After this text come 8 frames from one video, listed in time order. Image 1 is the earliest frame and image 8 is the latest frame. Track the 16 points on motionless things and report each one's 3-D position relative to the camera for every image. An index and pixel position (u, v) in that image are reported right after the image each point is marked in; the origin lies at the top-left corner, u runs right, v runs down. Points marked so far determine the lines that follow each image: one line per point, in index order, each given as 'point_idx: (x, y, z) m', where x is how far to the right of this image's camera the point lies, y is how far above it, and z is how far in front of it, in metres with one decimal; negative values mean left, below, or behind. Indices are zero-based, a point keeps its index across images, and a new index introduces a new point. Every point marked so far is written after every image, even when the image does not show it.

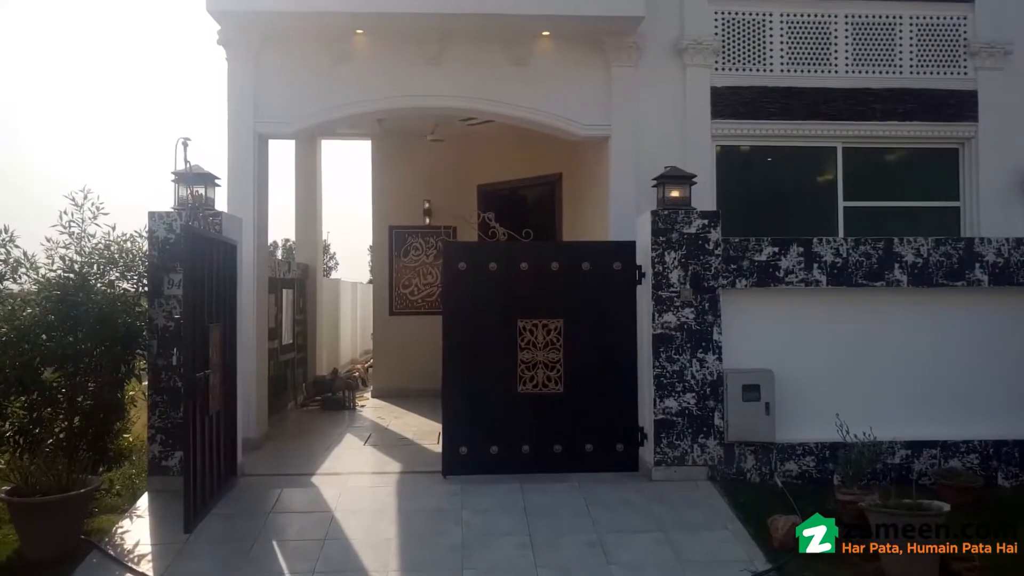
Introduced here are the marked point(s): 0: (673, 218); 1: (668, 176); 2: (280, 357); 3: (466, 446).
0: (+0.9, +0.4, +5.9) m
1: (+0.9, +0.7, +6.1) m
2: (-2.0, -0.6, +9.0) m
3: (-0.3, -0.9, +6.0) m
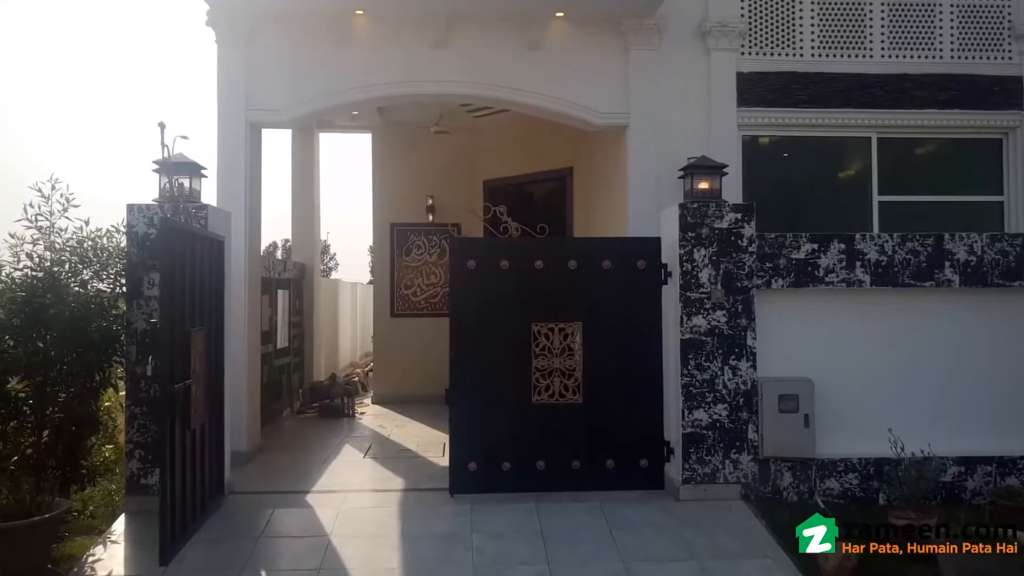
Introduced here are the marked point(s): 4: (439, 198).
0: (+1.0, +0.4, +5.4) m
1: (+1.0, +0.7, +5.6) m
2: (-1.9, -0.6, +8.5) m
3: (-0.2, -0.9, +5.5) m
4: (-0.7, +0.9, +10.3) m
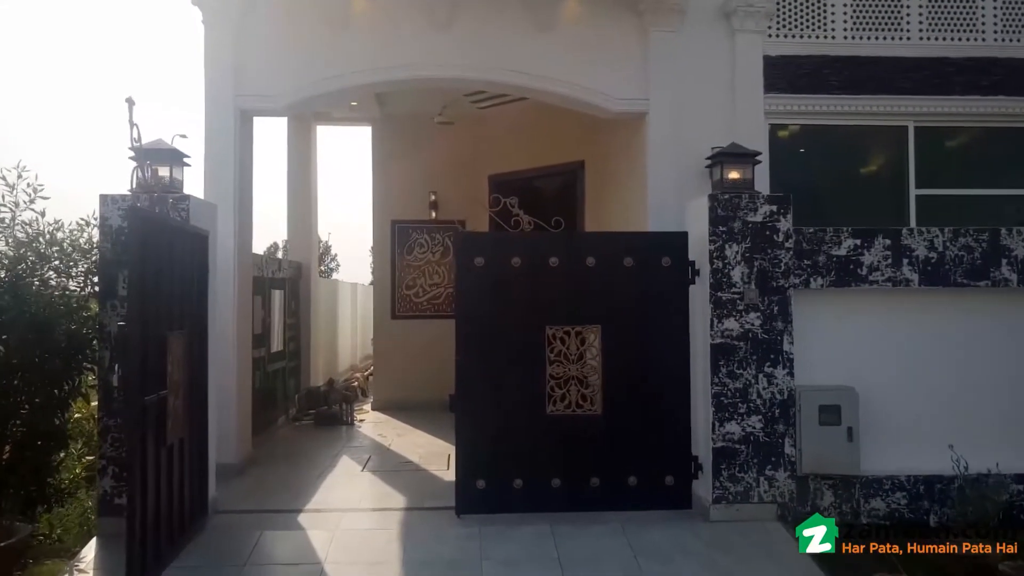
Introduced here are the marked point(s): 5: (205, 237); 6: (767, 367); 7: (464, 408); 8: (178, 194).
0: (+1.0, +0.4, +4.9) m
1: (+1.0, +0.7, +5.1) m
2: (-1.9, -0.6, +8.0) m
3: (-0.1, -0.9, +5.0) m
4: (-0.7, +0.9, +9.8) m
5: (-1.5, +0.2, +4.9) m
6: (+1.2, -0.4, +4.9) m
7: (-0.2, -0.6, +5.0) m
8: (-1.6, +0.4, +4.8) m
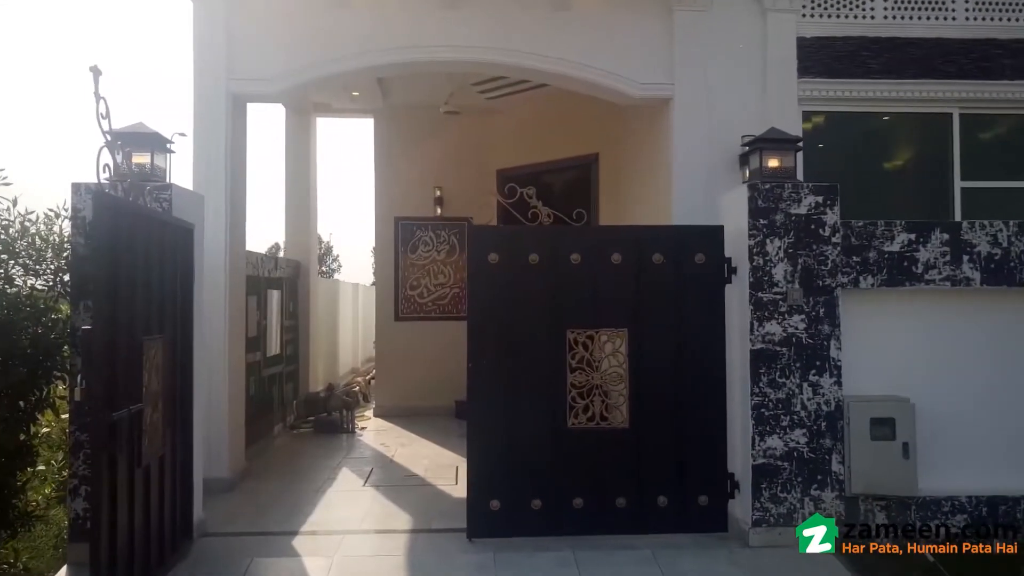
0: (+1.1, +0.4, +4.4) m
1: (+1.1, +0.7, +4.6) m
2: (-1.8, -0.6, +7.6) m
3: (-0.1, -0.9, +4.5) m
4: (-0.6, +0.9, +9.4) m
5: (-1.4, +0.2, +4.5) m
6: (+1.3, -0.4, +4.4) m
7: (-0.2, -0.6, +4.5) m
8: (-1.5, +0.4, +4.4) m
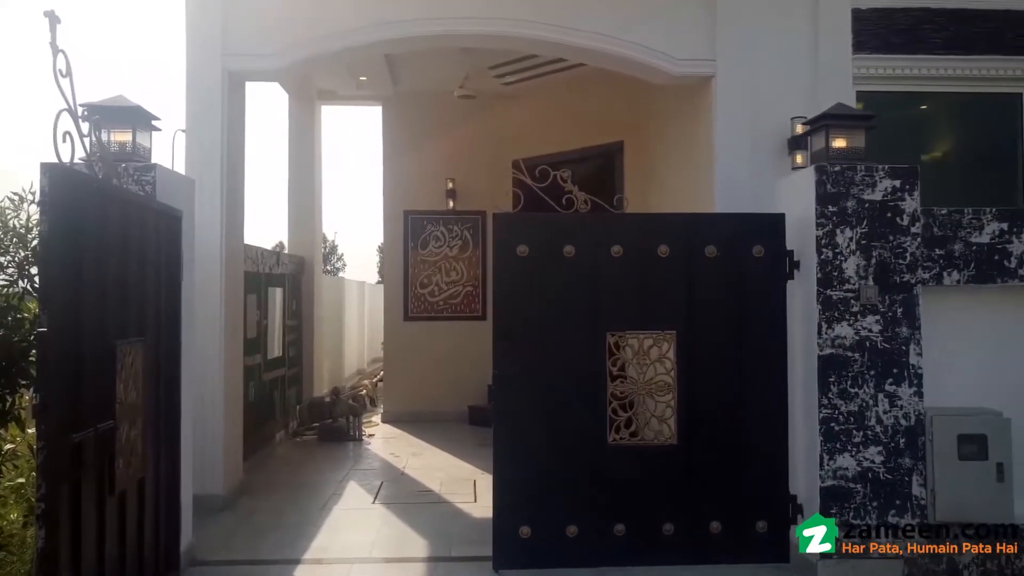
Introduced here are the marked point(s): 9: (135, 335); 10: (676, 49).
0: (+1.2, +0.4, +3.8) m
1: (+1.2, +0.7, +4.1) m
2: (-1.7, -0.6, +7.0) m
3: (+0.1, -0.9, +3.9) m
4: (-0.4, +0.9, +8.8) m
5: (-1.3, +0.3, +3.9) m
6: (+1.4, -0.4, +3.8) m
7: (0.0, -0.6, +3.9) m
8: (-1.4, +0.5, +3.8) m
9: (-1.2, -0.1, +3.3) m
10: (+0.8, +1.2, +5.3) m
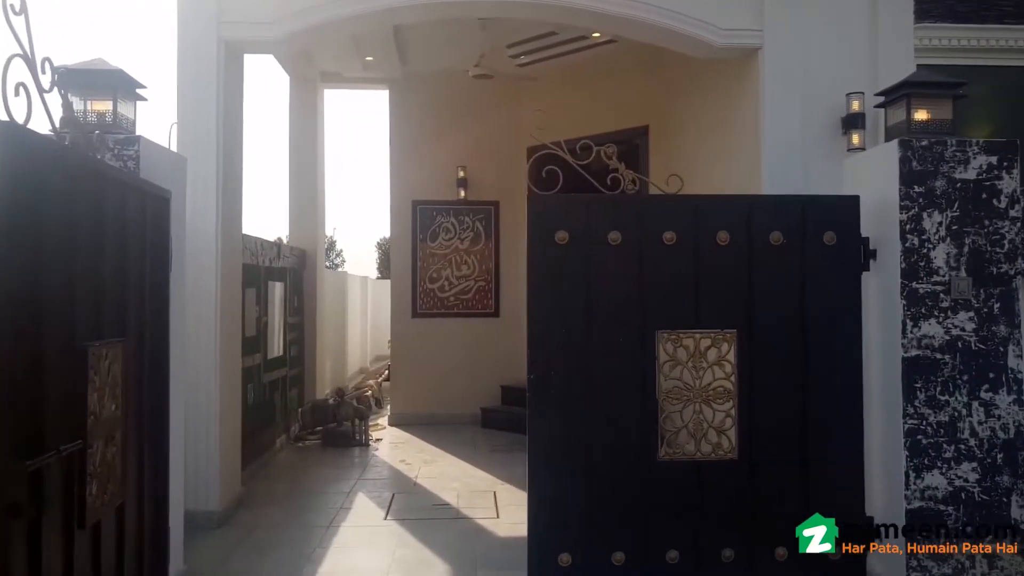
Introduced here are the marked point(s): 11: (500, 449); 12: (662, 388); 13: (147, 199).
0: (+1.4, +0.4, +3.3) m
1: (+1.4, +0.7, +3.5) m
2: (-1.5, -0.6, +6.5) m
3: (+0.2, -0.9, +3.4) m
4: (-0.3, +1.0, +8.3) m
5: (-1.1, +0.3, +3.4) m
6: (+1.5, -0.3, +3.3) m
7: (+0.1, -0.5, +3.4) m
8: (-1.2, +0.5, +3.3) m
9: (-1.1, -0.1, +2.8) m
10: (+1.0, +1.3, +4.8) m
11: (-0.1, -1.1, +6.9) m
12: (+0.5, -0.3, +3.5) m
13: (-1.1, +0.3, +3.2) m
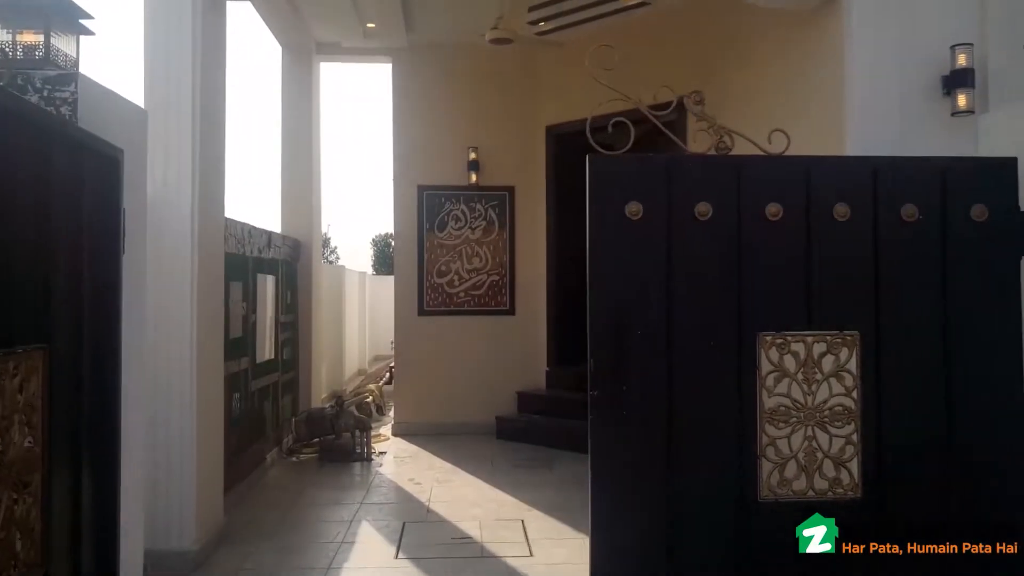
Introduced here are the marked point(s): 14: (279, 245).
0: (+1.5, +0.5, +2.5) m
1: (+1.5, +0.7, +2.7) m
2: (-1.4, -0.5, +5.7) m
3: (+0.3, -0.8, +2.6) m
4: (-0.2, +1.0, +7.5) m
5: (-1.0, +0.3, +2.6) m
6: (+1.7, -0.3, +2.5) m
7: (+0.2, -0.5, +2.6) m
8: (-1.1, +0.5, +2.5) m
9: (-0.9, -0.1, +2.0) m
10: (+1.1, +1.3, +4.0) m
11: (+0.1, -1.0, +6.1) m
12: (+0.6, -0.3, +2.7) m
13: (-1.0, +0.3, +2.4) m
14: (-1.5, +0.3, +6.5) m
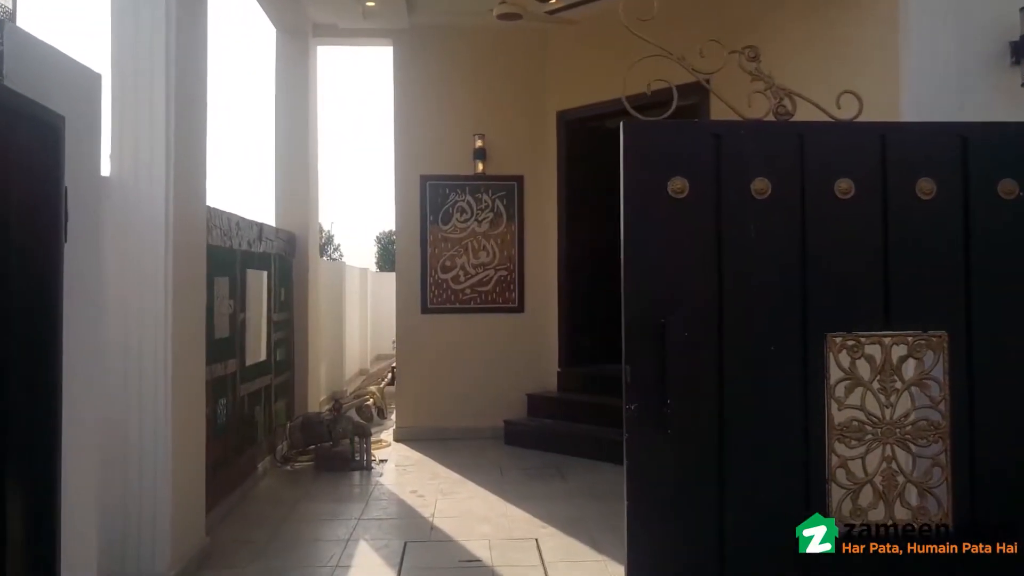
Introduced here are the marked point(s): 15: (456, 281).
0: (+1.6, +0.5, +2.1) m
1: (+1.6, +0.7, +2.3) m
2: (-1.3, -0.5, +5.3) m
3: (+0.4, -0.8, +2.2) m
4: (-0.1, +1.0, +7.0) m
5: (-0.9, +0.3, +2.2) m
6: (+1.7, -0.3, +2.1) m
7: (+0.3, -0.5, +2.2) m
8: (-1.0, +0.5, +2.1) m
9: (-0.9, -0.1, +1.6) m
10: (+1.1, +1.3, +3.6) m
11: (+0.1, -1.0, +5.7) m
12: (+0.7, -0.3, +2.2) m
13: (-0.9, +0.3, +1.9) m
14: (-1.4, +0.3, +6.1) m
15: (-0.4, 0.0, +7.0) m
